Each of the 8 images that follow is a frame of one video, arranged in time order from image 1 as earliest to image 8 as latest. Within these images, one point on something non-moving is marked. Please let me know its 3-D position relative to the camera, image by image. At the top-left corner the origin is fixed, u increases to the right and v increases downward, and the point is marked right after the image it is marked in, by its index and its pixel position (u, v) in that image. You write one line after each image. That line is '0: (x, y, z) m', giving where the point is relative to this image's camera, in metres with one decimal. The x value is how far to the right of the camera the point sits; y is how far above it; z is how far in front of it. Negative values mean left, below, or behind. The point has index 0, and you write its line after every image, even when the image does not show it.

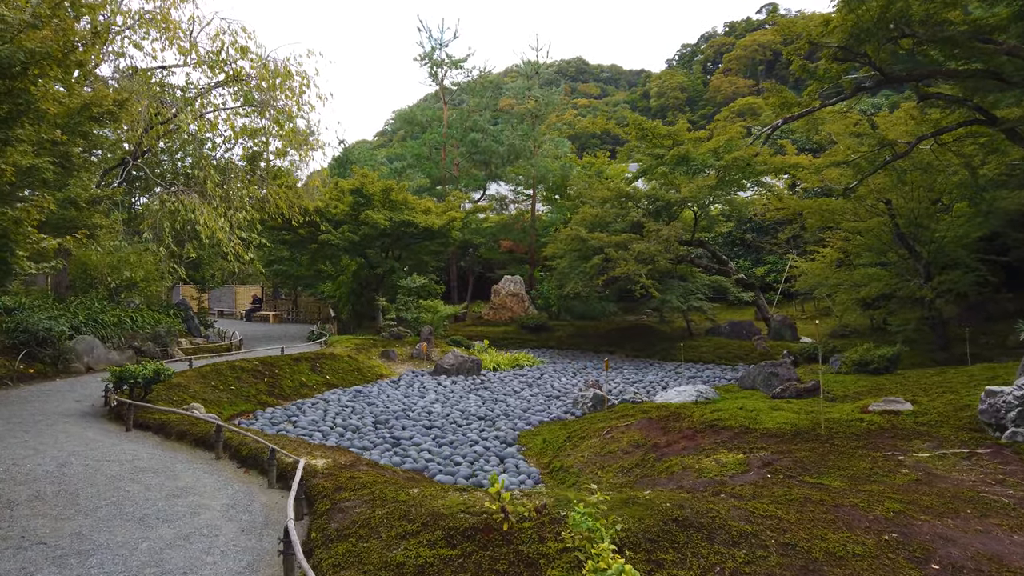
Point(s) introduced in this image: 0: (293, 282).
0: (-5.9, +0.1, +19.8) m
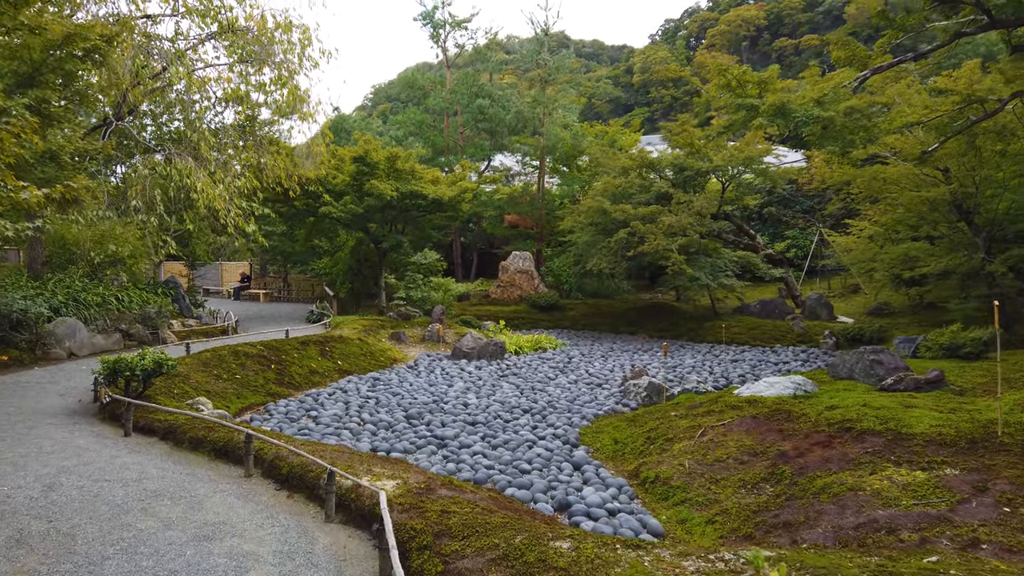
0: (-5.7, +0.7, +18.6) m
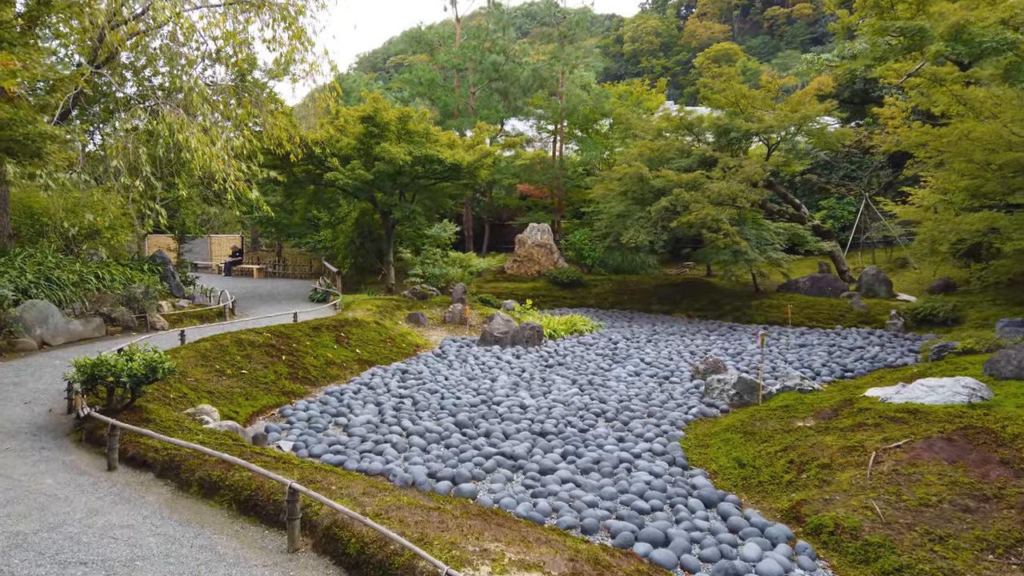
0: (-5.4, +1.3, +17.2) m
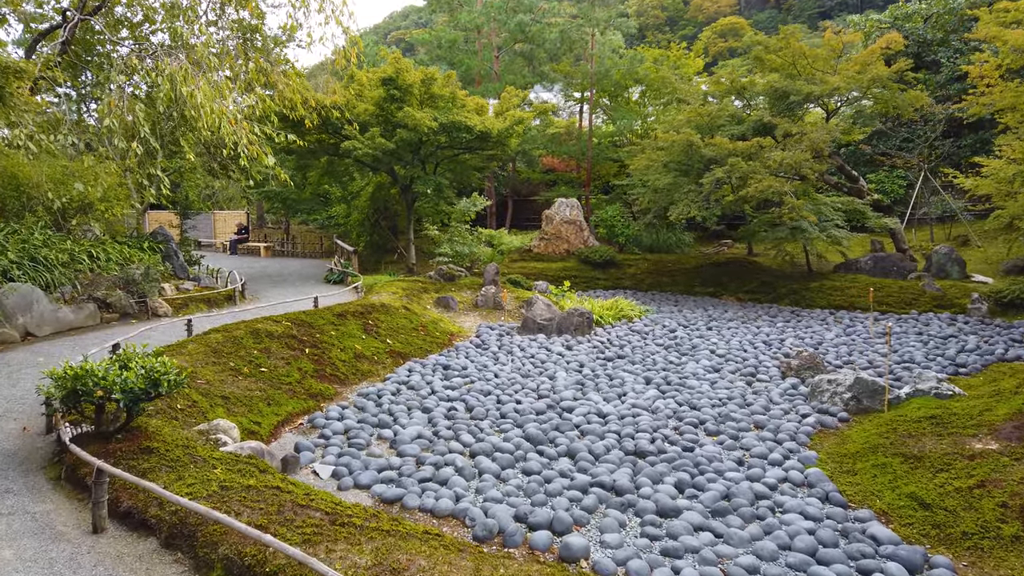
0: (-4.8, +1.7, +16.1) m
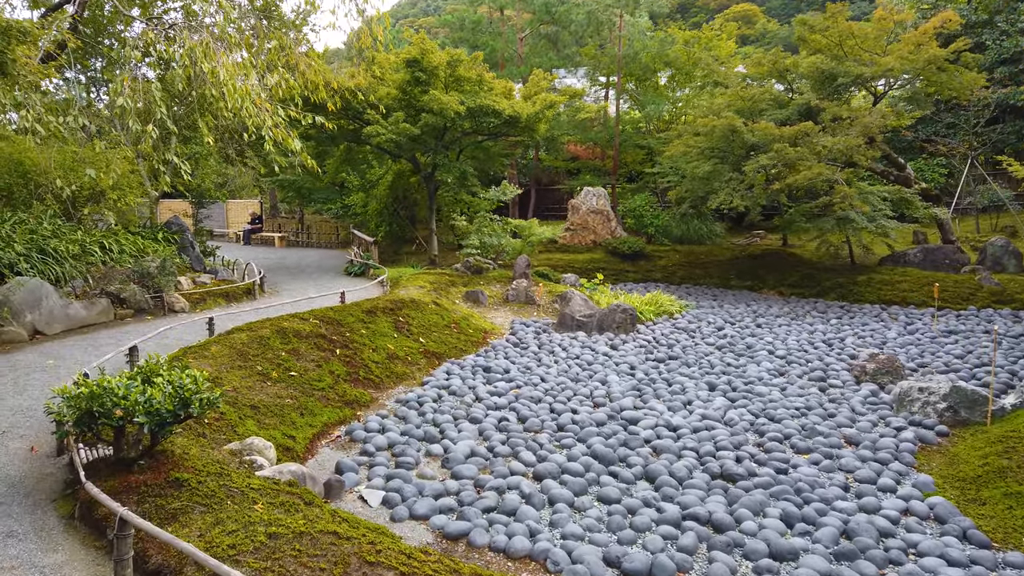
0: (-4.3, +1.9, +15.6) m
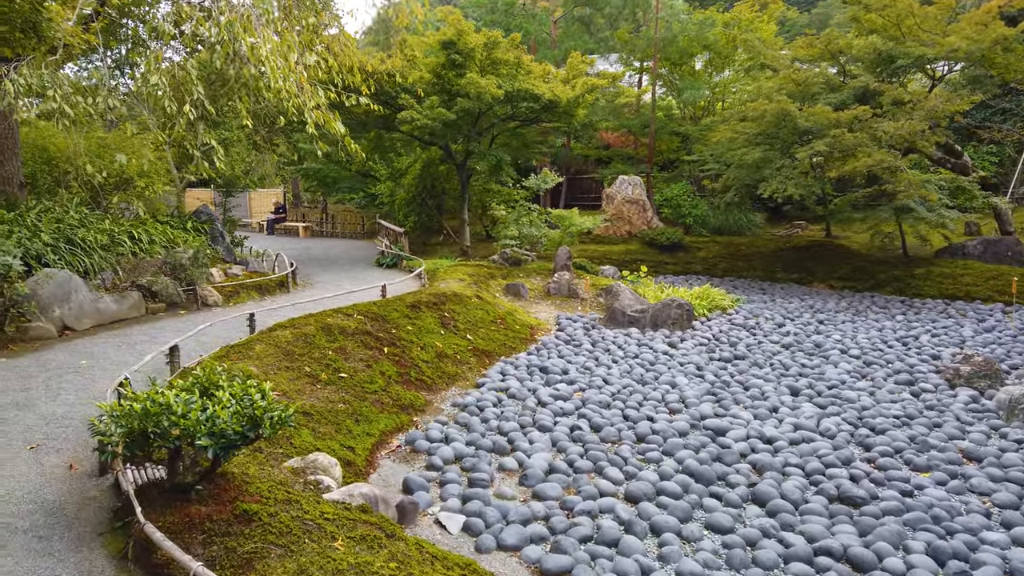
0: (-3.7, +2.1, +15.2) m
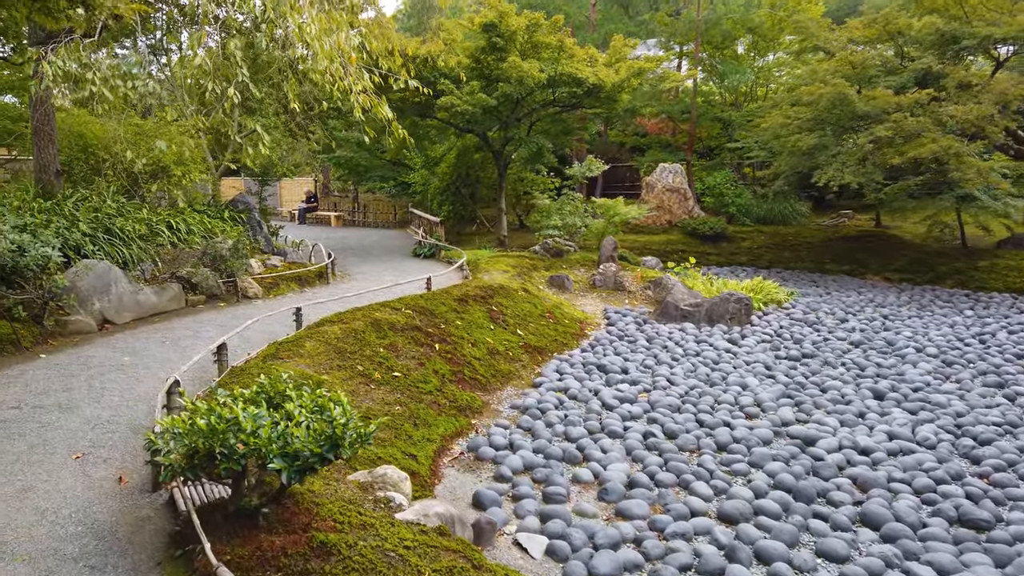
0: (-3.0, +2.3, +15.0) m
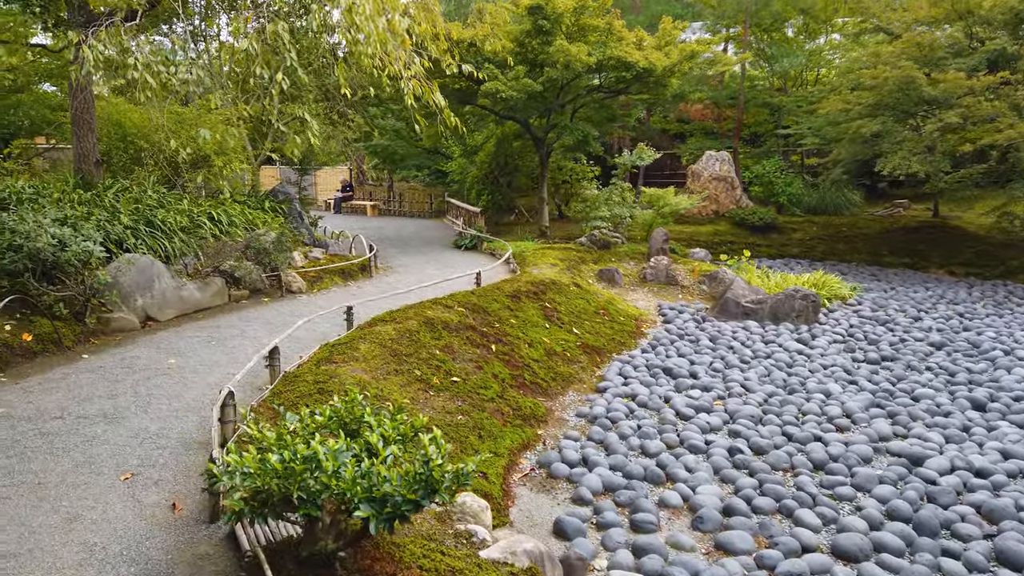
0: (-2.2, +2.5, +14.7) m
